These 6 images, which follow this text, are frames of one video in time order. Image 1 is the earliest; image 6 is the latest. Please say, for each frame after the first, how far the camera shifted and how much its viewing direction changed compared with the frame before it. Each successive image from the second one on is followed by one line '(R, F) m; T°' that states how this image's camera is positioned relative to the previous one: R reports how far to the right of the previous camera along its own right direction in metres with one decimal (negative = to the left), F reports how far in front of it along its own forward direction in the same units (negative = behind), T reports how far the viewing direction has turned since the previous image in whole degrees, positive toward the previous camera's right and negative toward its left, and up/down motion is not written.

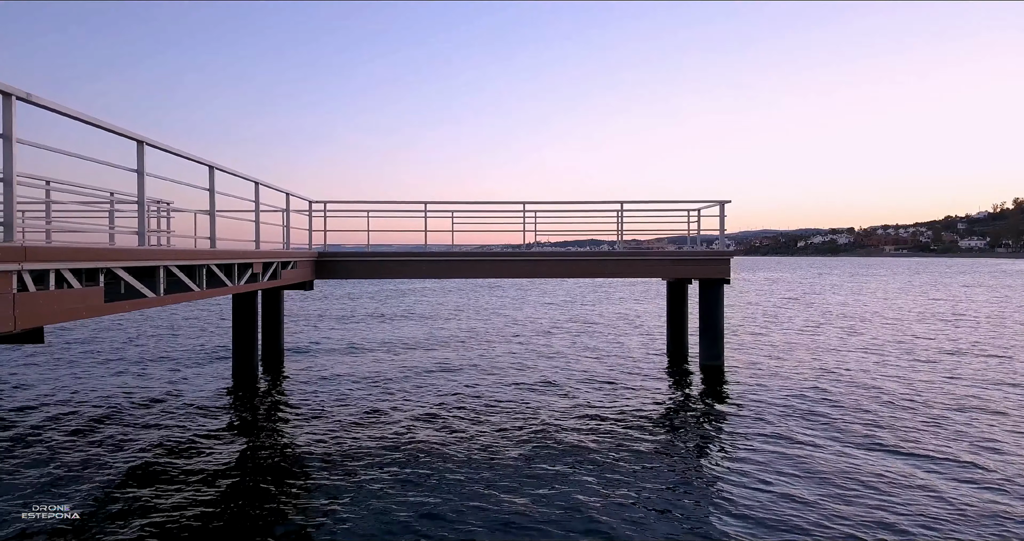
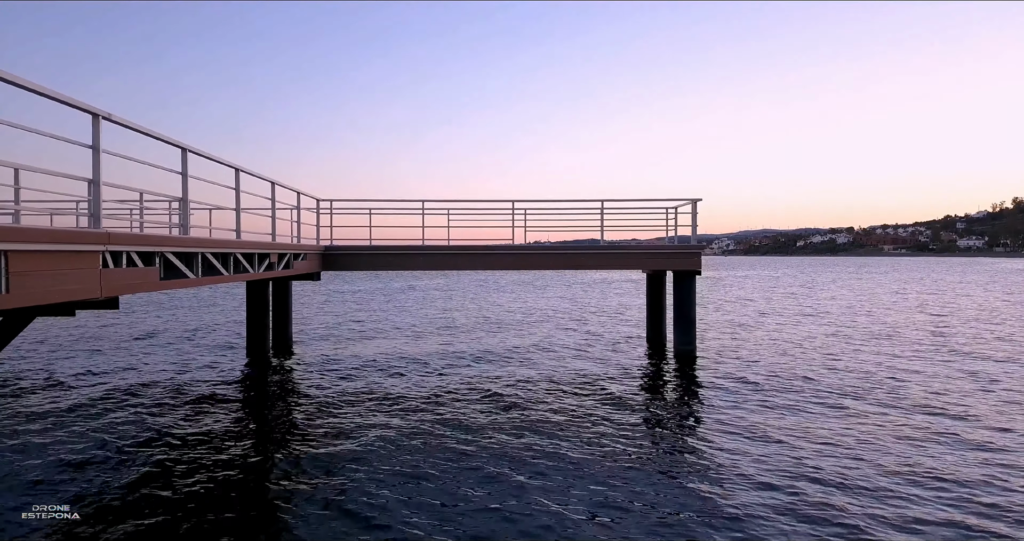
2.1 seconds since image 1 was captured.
(+0.3, -1.3) m; 0°
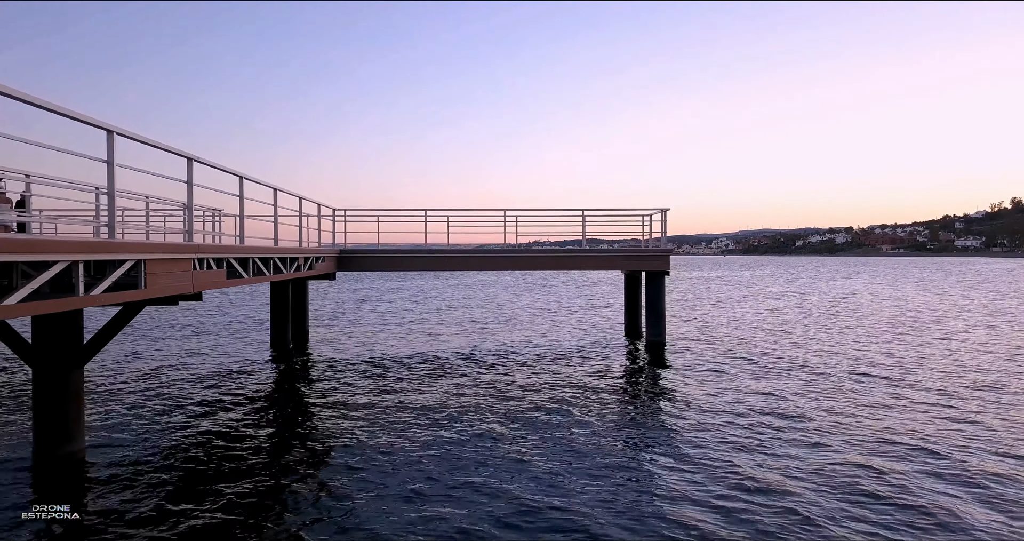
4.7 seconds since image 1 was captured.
(+0.3, -2.1) m; 0°
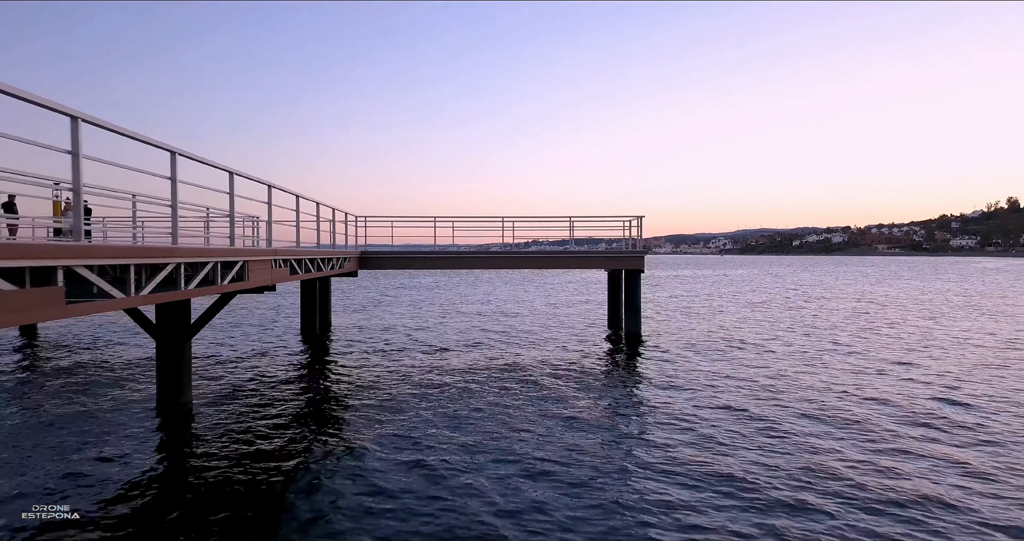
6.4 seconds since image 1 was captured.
(+0.1, -2.8) m; 0°
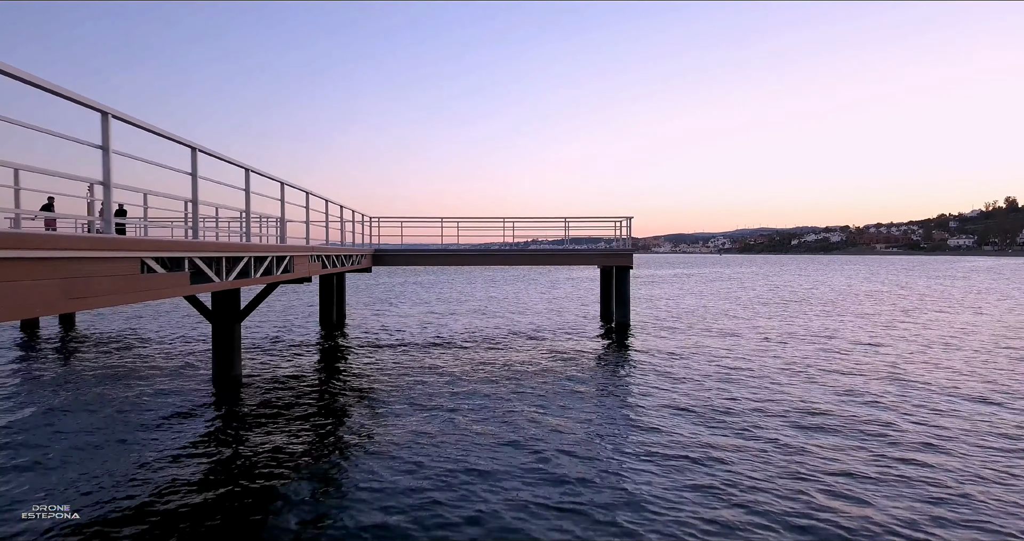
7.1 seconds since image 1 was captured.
(0.0, -2.0) m; 0°
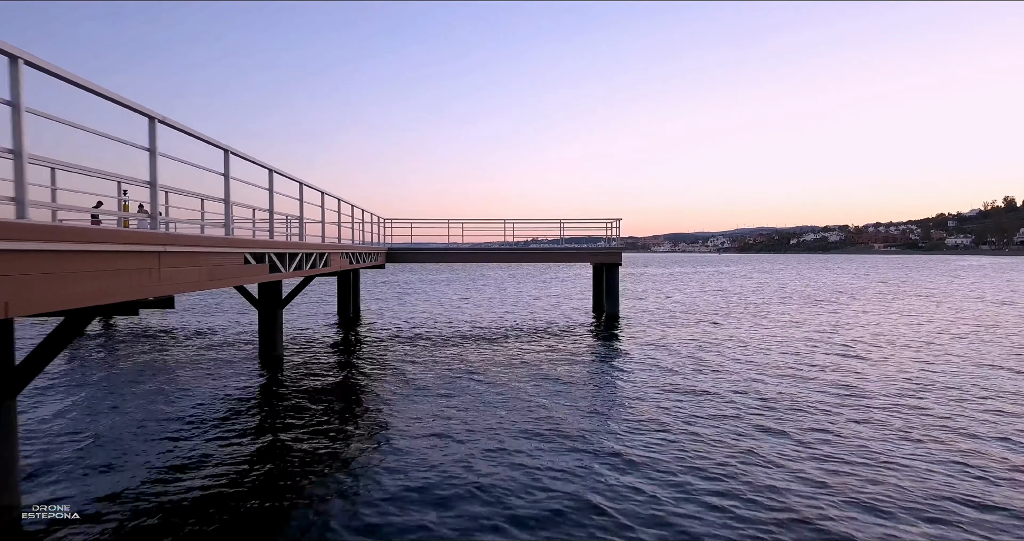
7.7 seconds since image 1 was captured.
(0.0, -2.3) m; 0°
